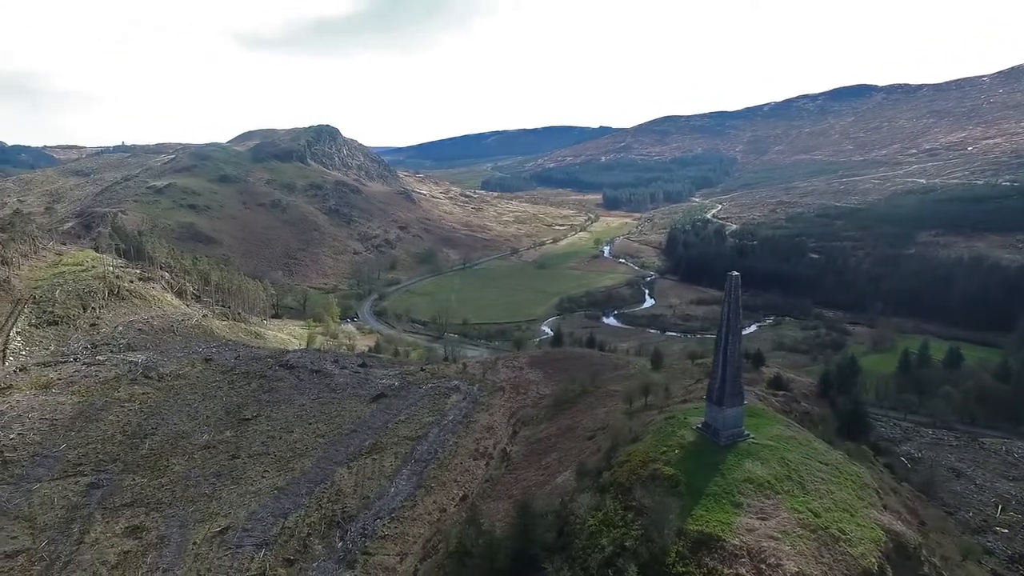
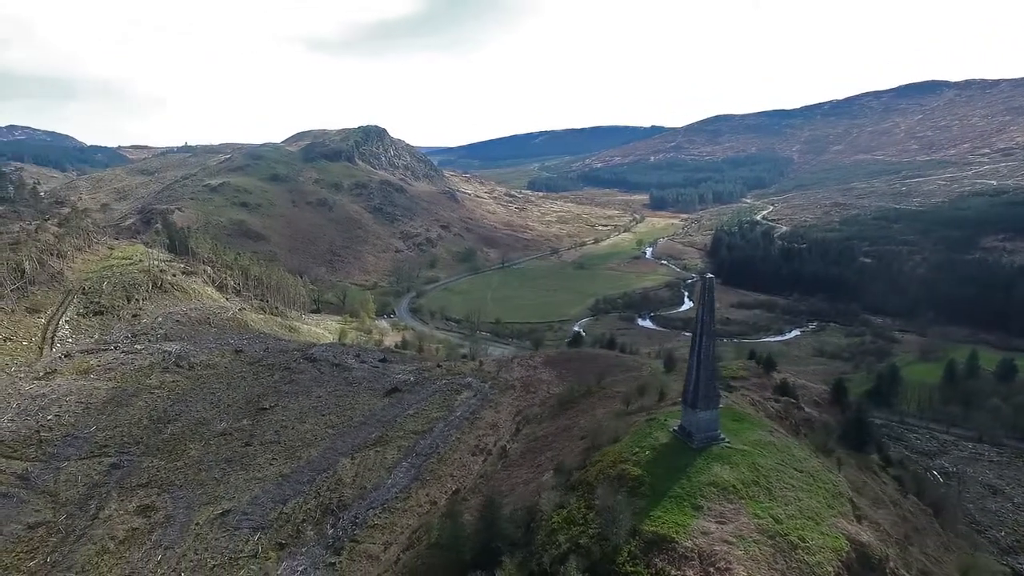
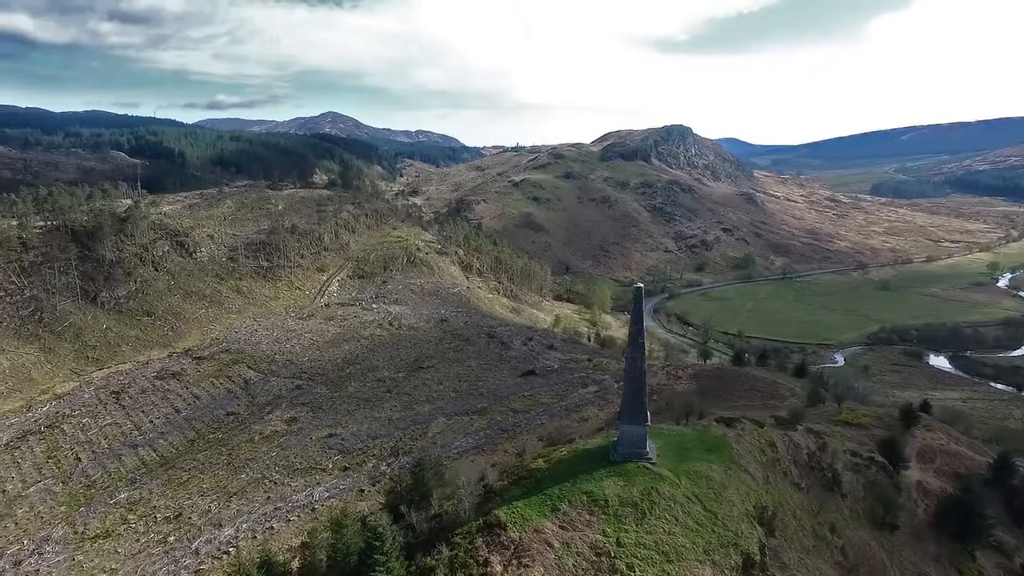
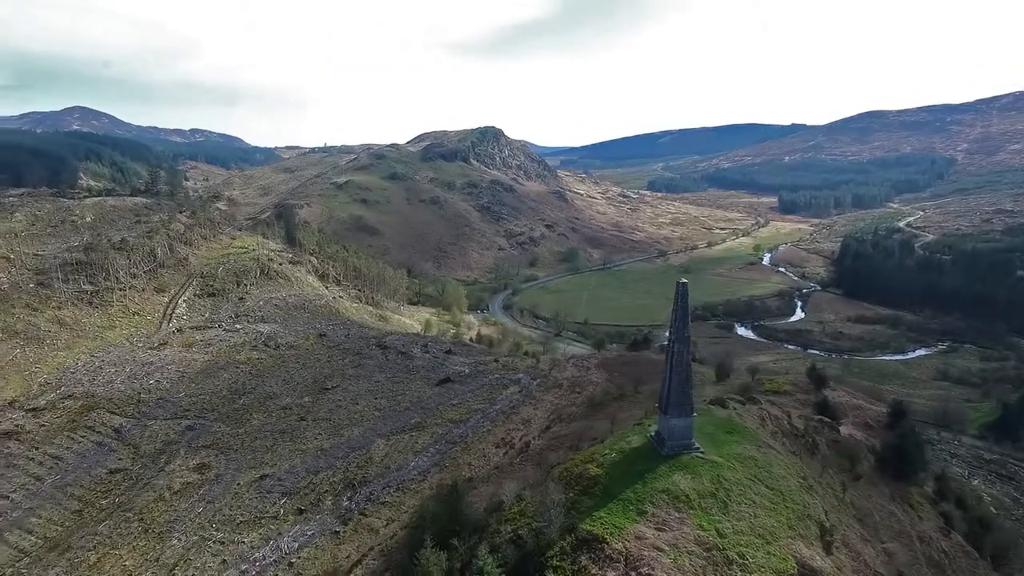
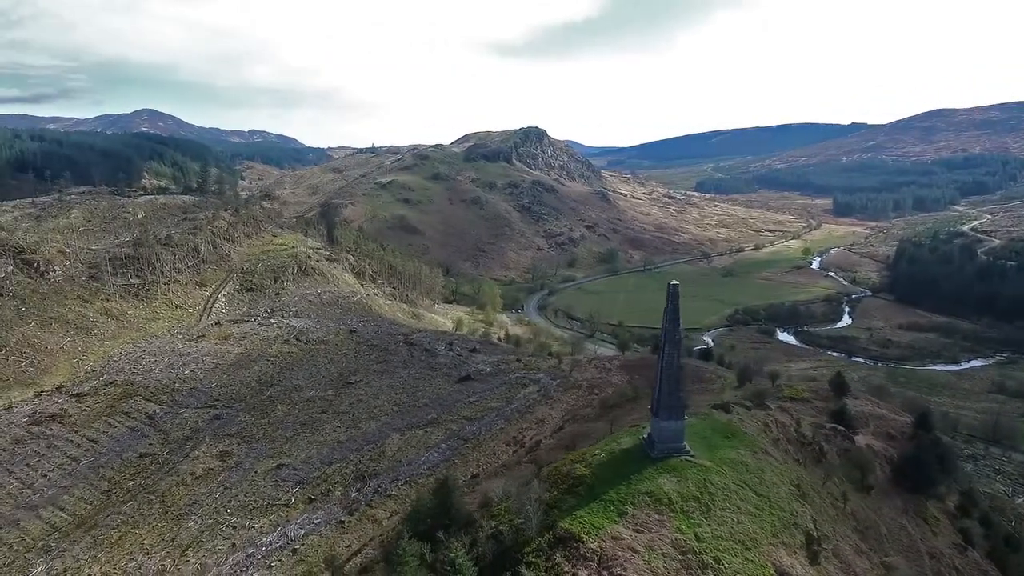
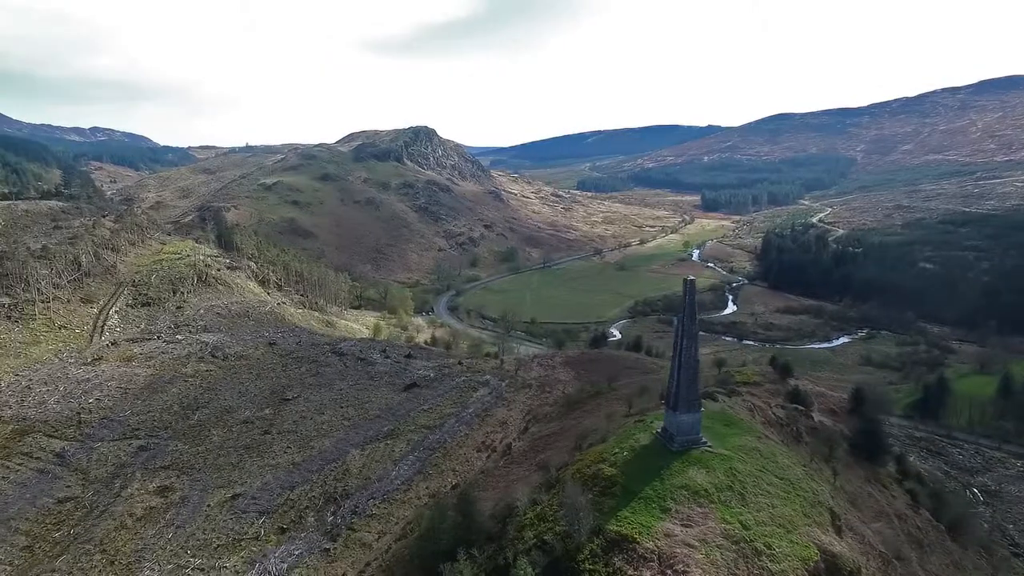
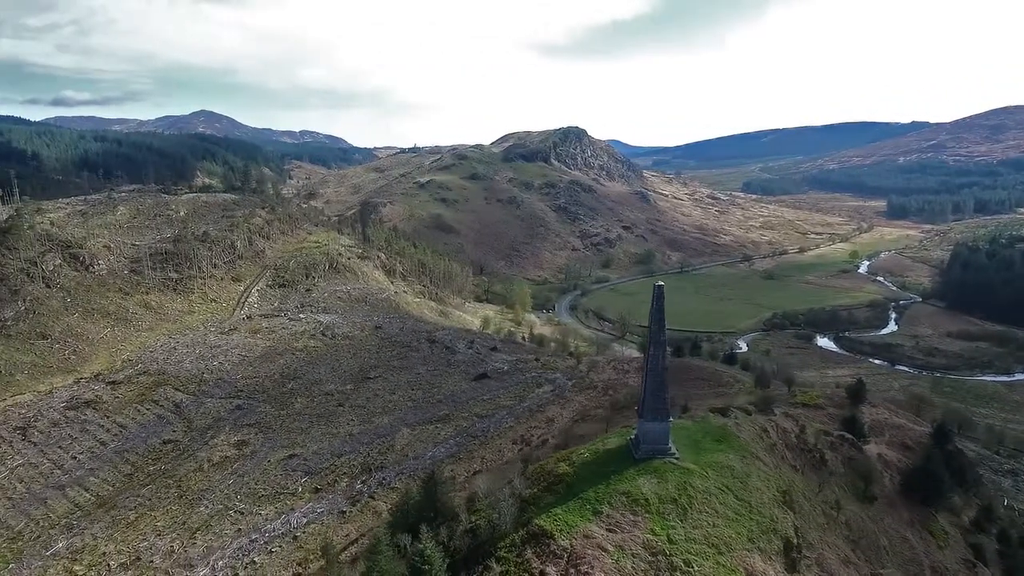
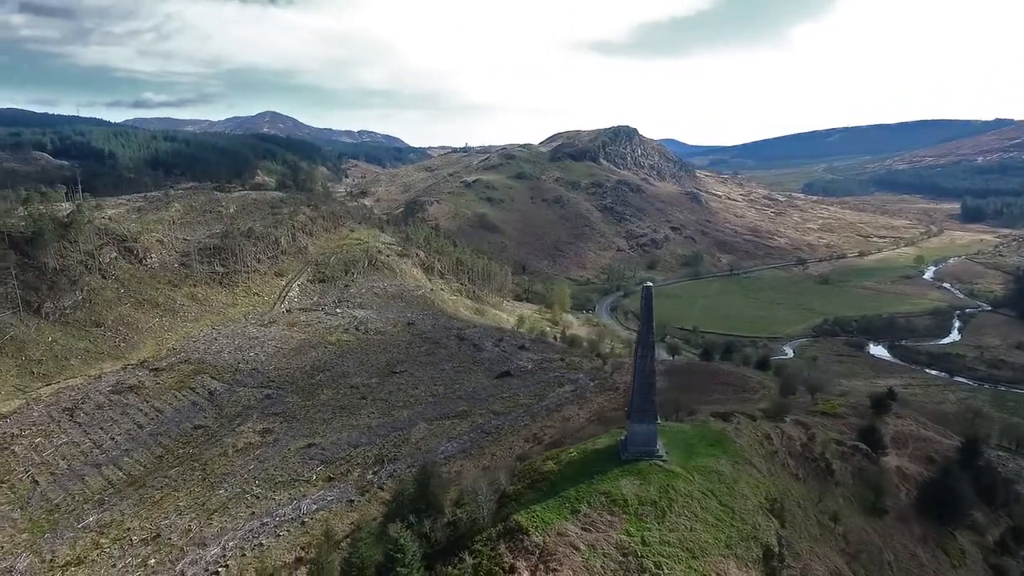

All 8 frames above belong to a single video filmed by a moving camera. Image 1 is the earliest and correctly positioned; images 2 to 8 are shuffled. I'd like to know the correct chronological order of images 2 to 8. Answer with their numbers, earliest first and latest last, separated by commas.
2, 6, 4, 5, 7, 8, 3
